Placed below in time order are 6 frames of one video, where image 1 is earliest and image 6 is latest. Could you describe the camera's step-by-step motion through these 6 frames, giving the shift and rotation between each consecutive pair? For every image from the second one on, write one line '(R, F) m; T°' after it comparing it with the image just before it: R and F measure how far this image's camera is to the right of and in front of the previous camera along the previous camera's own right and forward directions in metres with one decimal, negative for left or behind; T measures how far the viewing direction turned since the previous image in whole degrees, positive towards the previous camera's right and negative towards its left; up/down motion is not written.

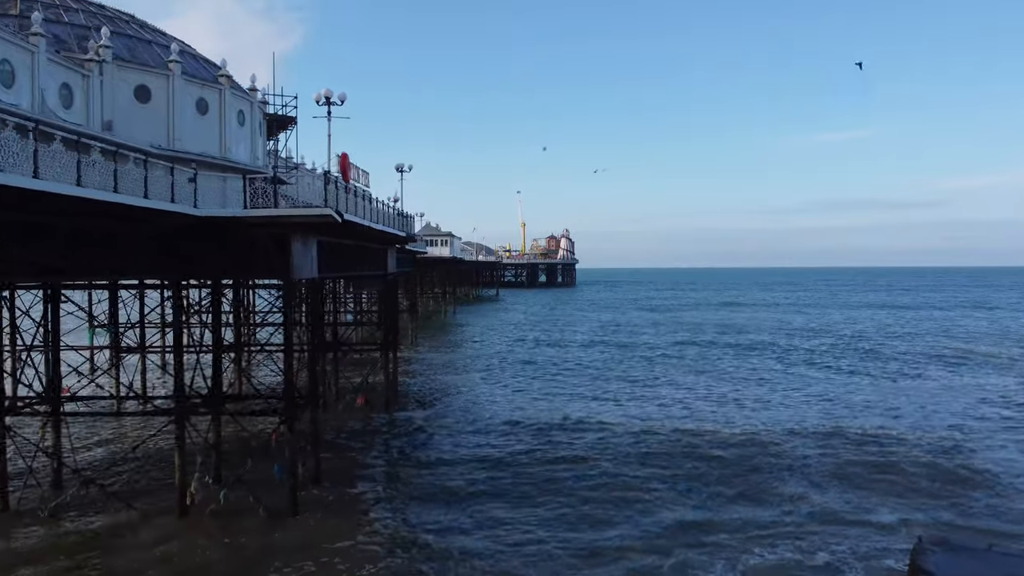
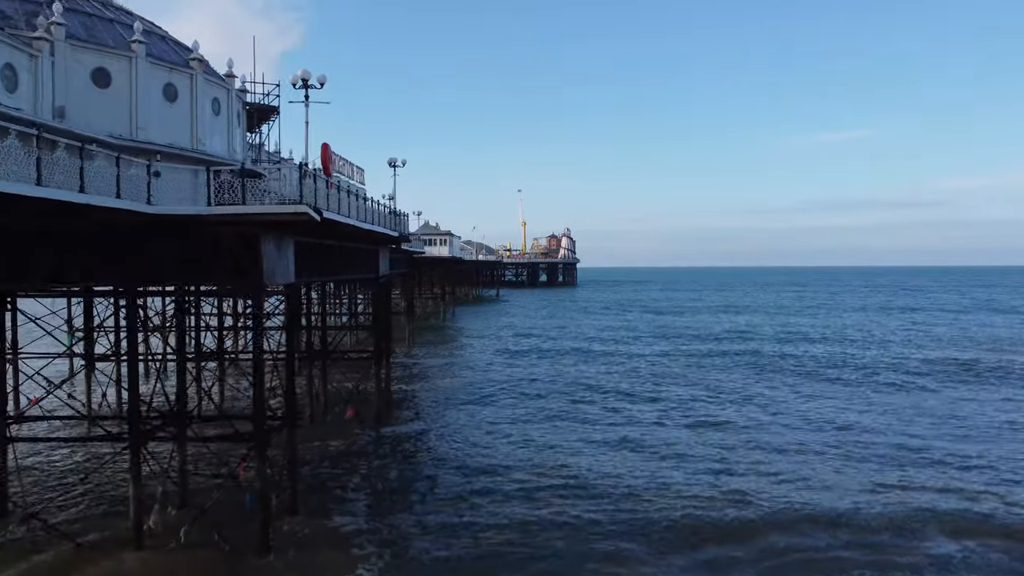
(0.0, +1.5) m; 0°
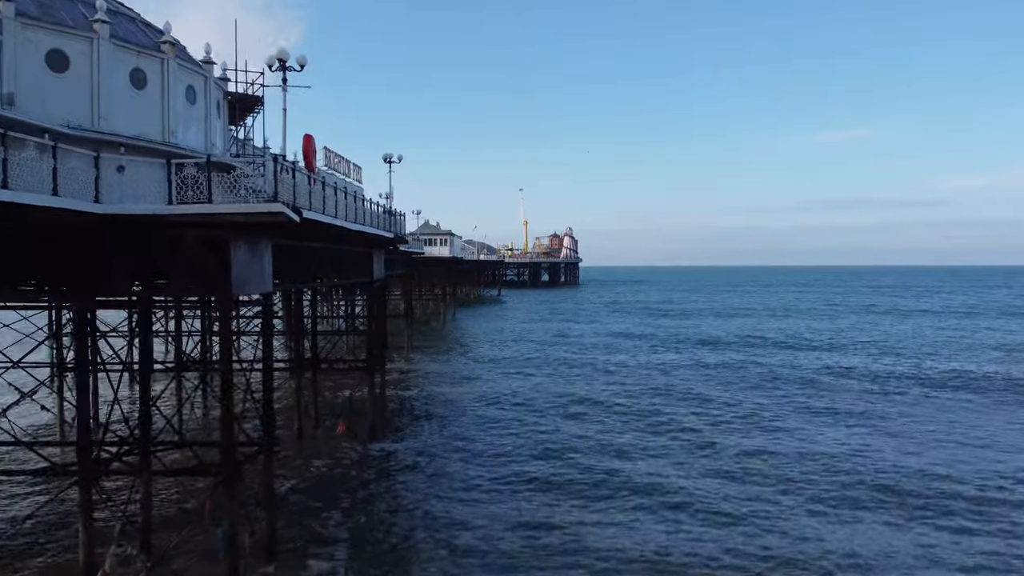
(-0.1, +1.4) m; 0°
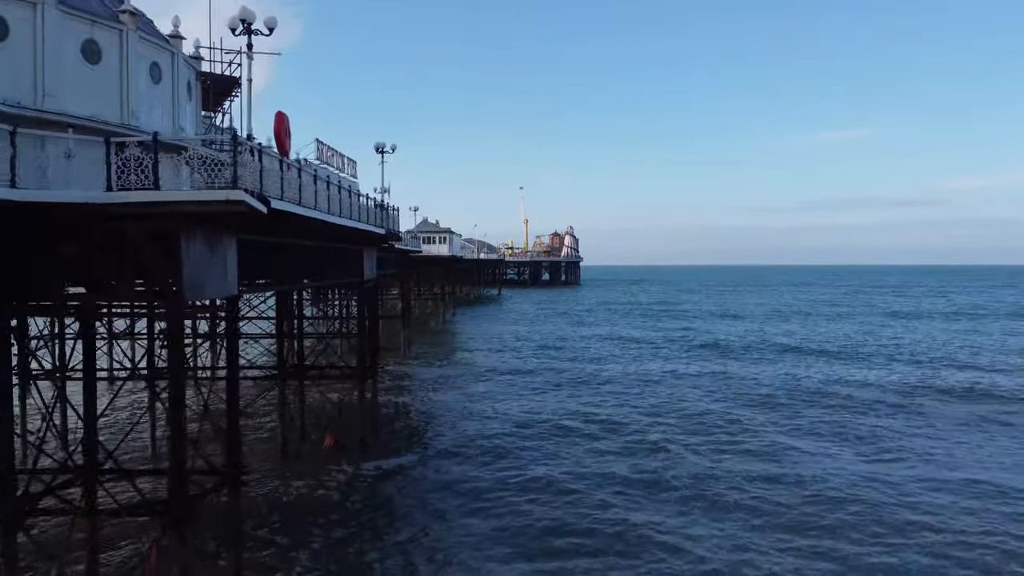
(-0.1, +1.5) m; 0°
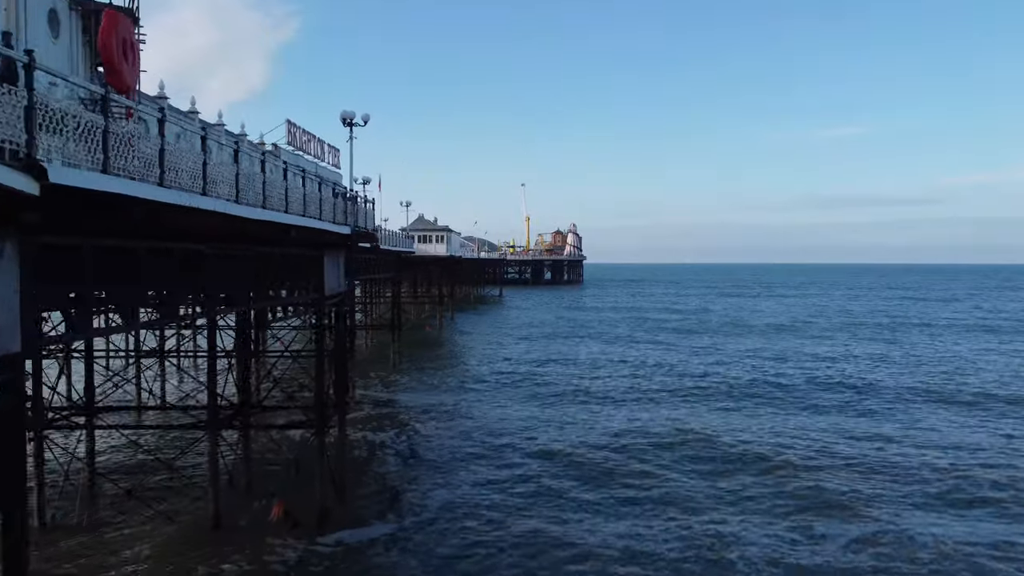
(-0.2, +4.3) m; 0°
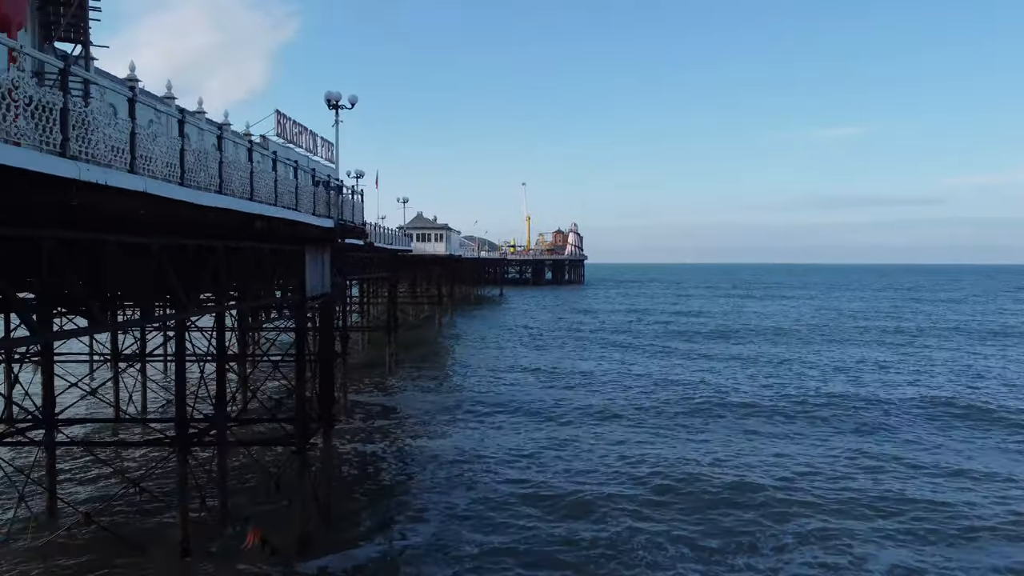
(-0.1, +1.3) m; 0°
